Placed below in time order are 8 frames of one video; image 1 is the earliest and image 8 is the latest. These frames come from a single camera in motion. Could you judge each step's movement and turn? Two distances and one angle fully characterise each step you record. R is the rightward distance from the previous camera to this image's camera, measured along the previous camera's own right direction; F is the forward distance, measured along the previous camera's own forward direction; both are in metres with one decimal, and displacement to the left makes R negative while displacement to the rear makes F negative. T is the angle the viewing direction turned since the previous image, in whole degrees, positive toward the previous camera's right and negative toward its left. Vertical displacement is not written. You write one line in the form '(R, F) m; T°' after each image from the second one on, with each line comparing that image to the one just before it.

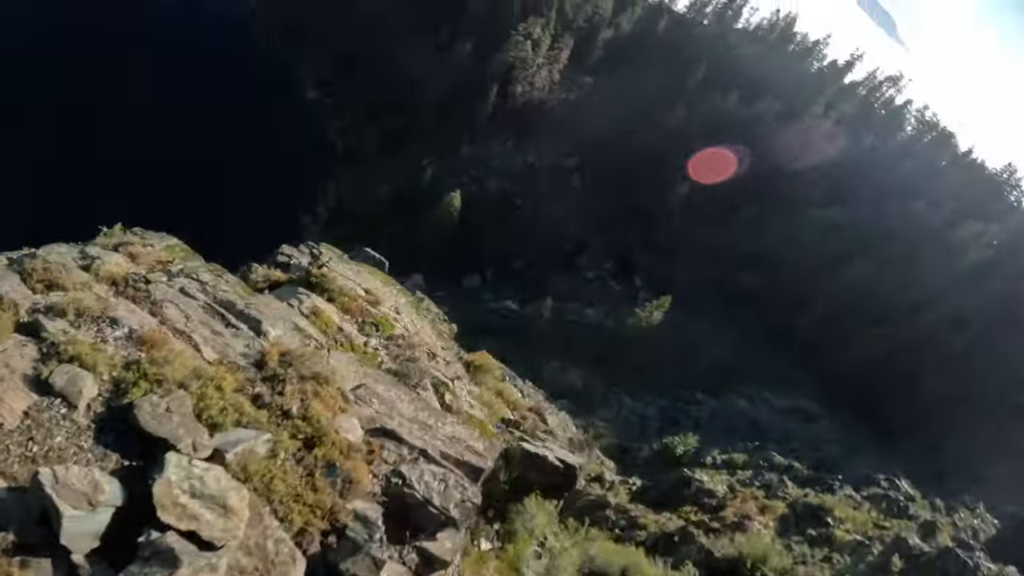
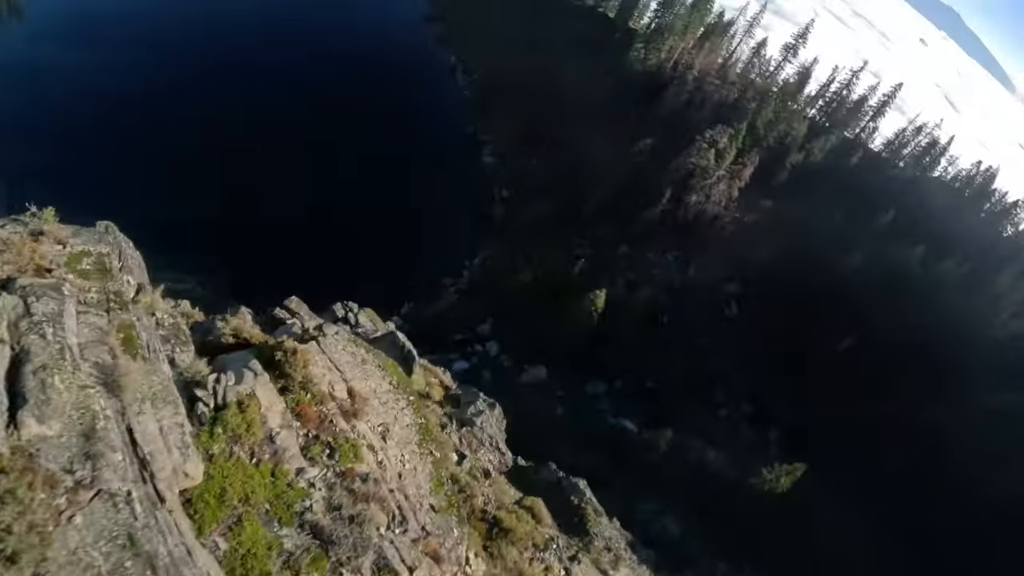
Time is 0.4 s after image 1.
(0.0, +2.4) m; -9°
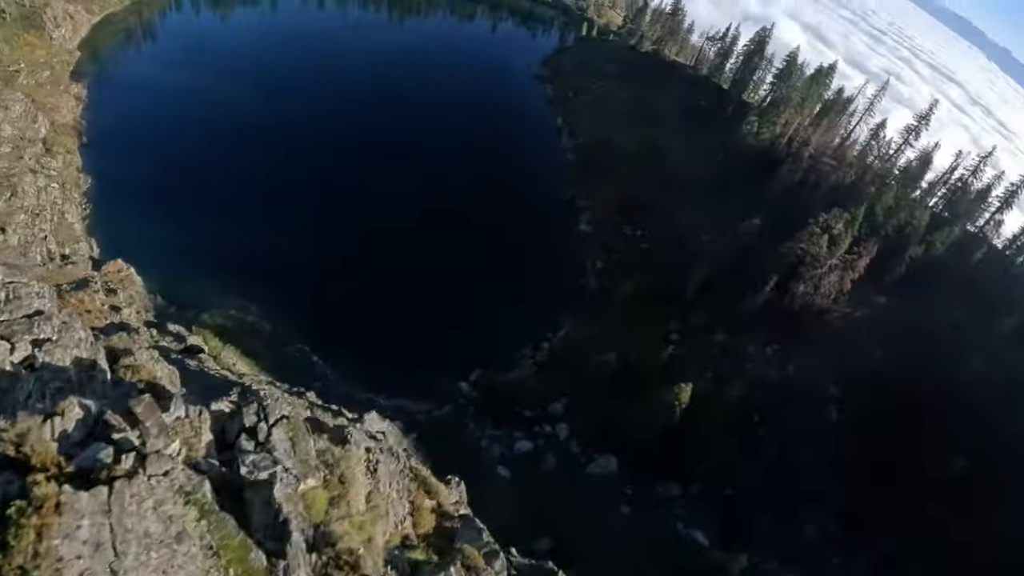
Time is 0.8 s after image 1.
(+0.4, +4.6) m; -6°
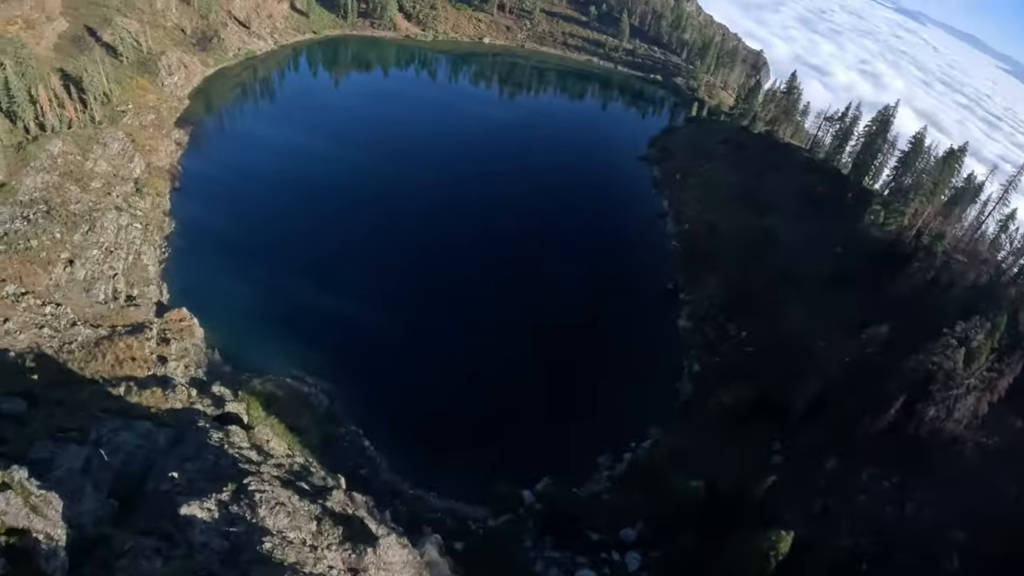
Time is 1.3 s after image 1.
(+0.5, +7.1) m; -6°
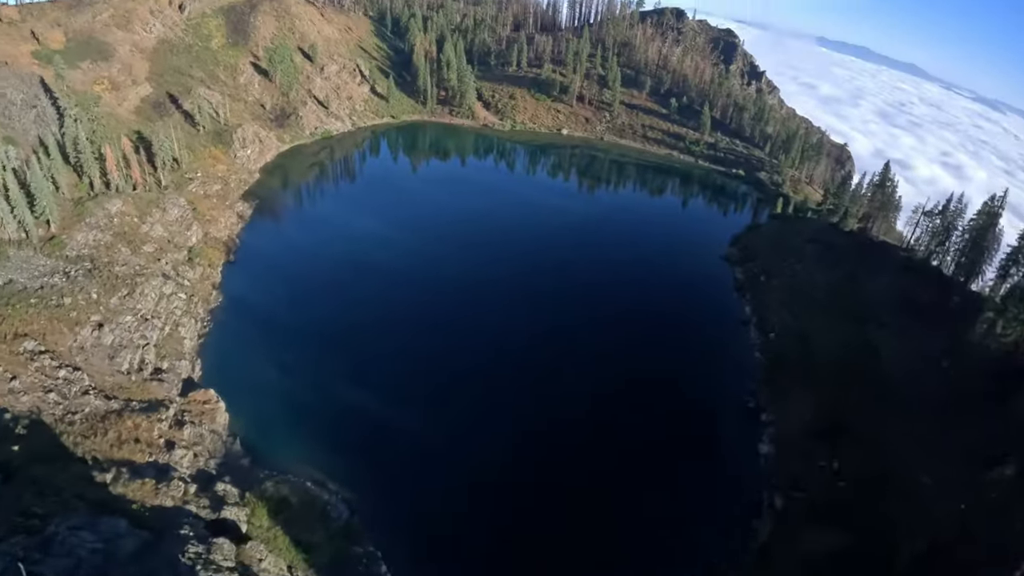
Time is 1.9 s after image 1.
(+1.0, +7.4) m; -5°
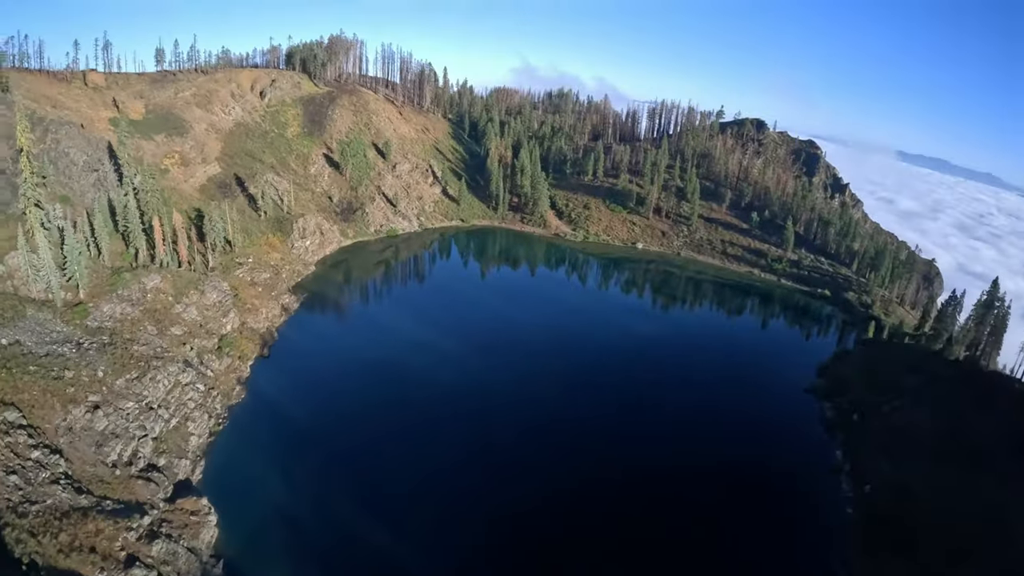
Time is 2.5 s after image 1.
(+1.6, +9.3) m; -5°
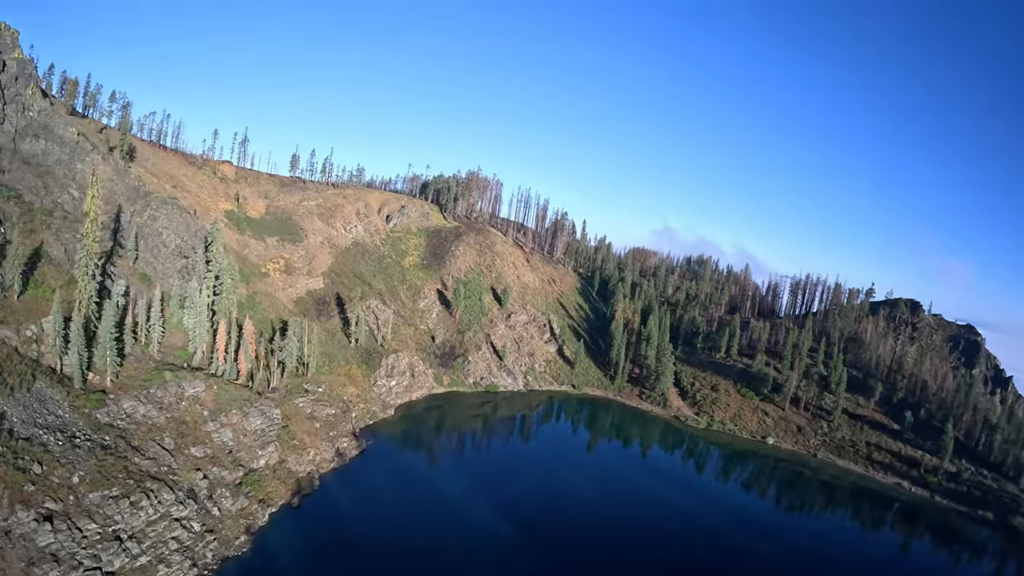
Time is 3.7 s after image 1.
(+2.3, +15.3) m; -9°
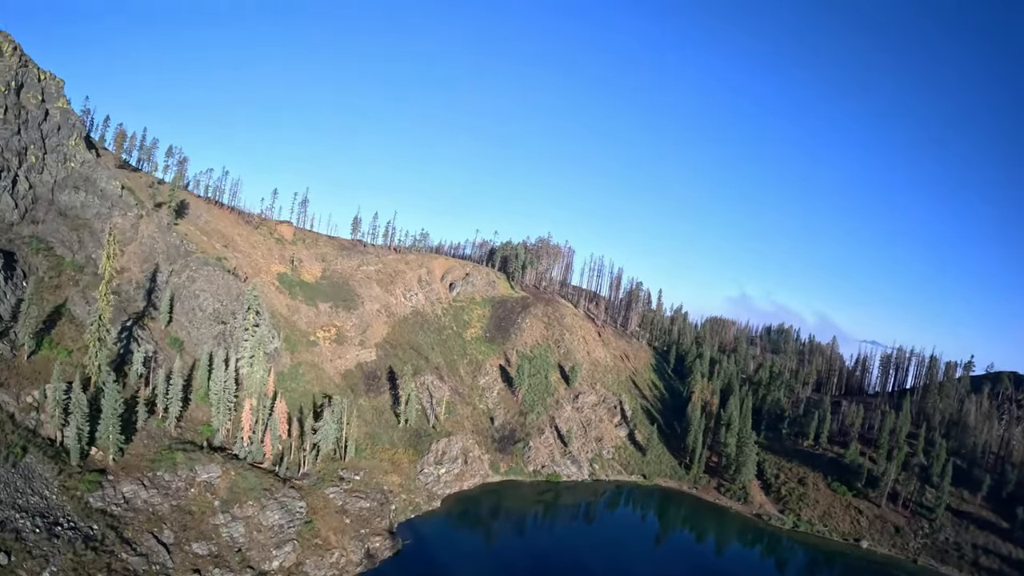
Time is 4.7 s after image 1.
(+1.1, +10.9) m; -5°
